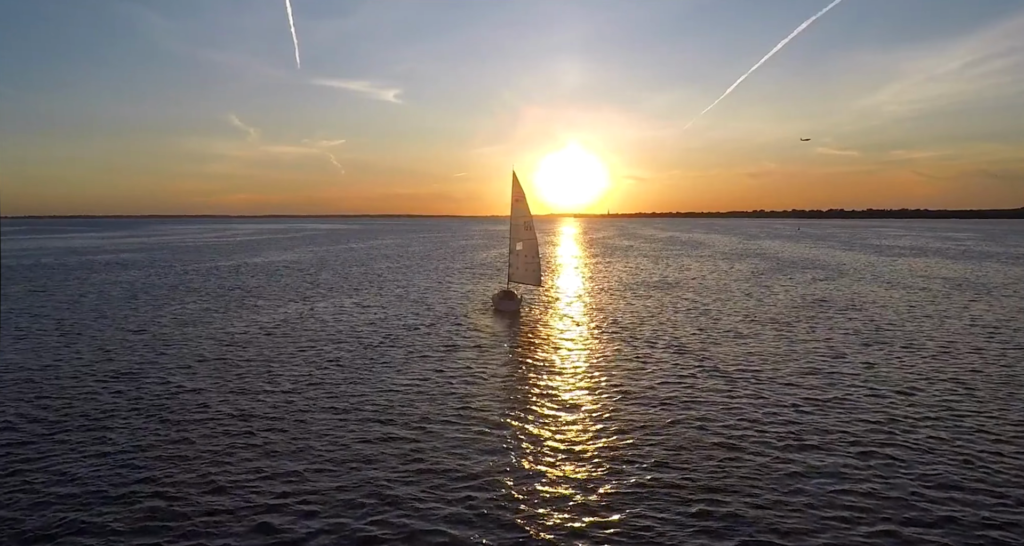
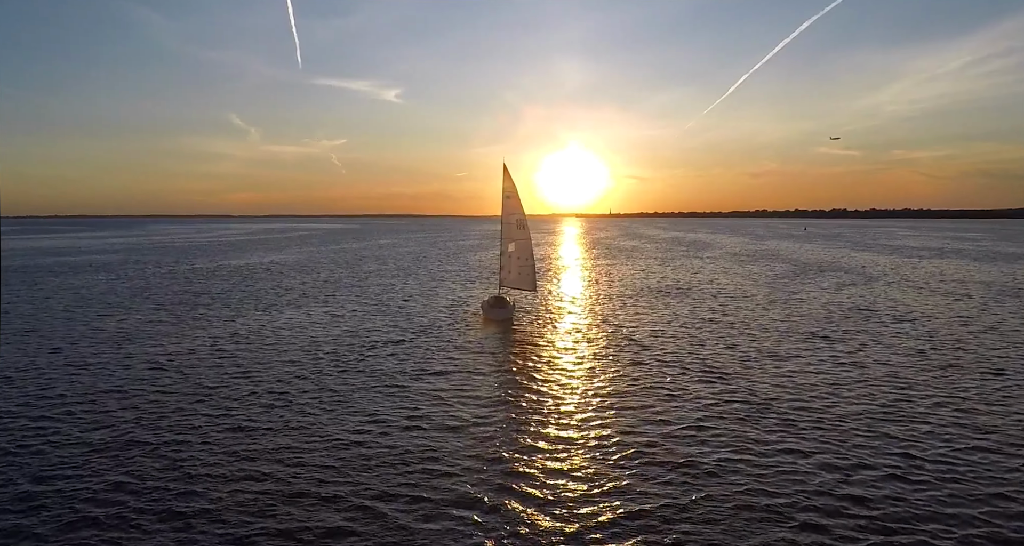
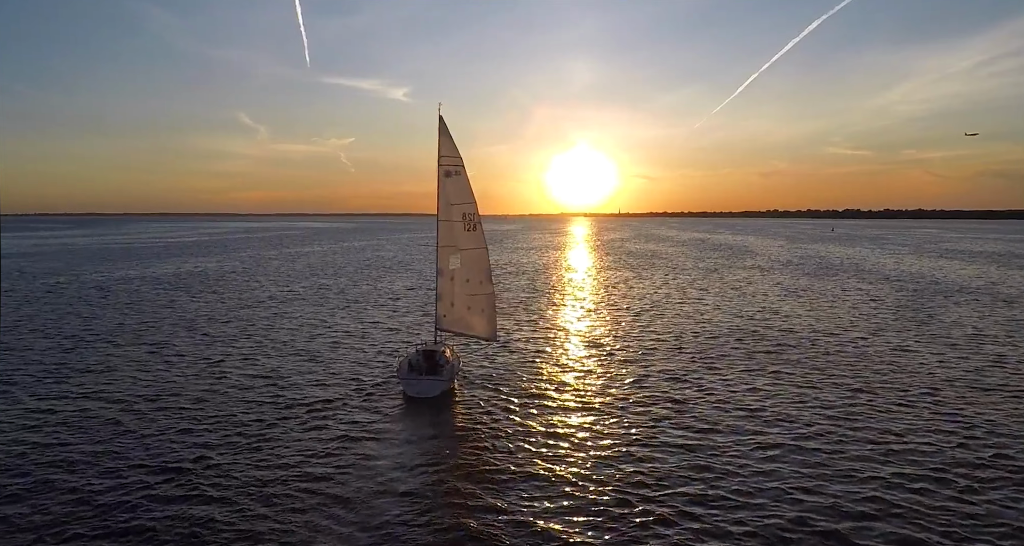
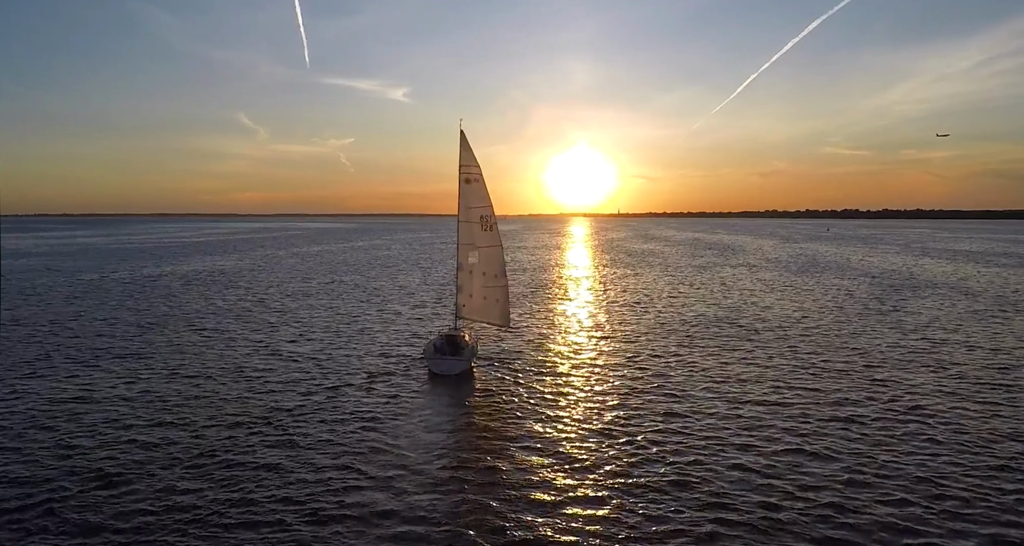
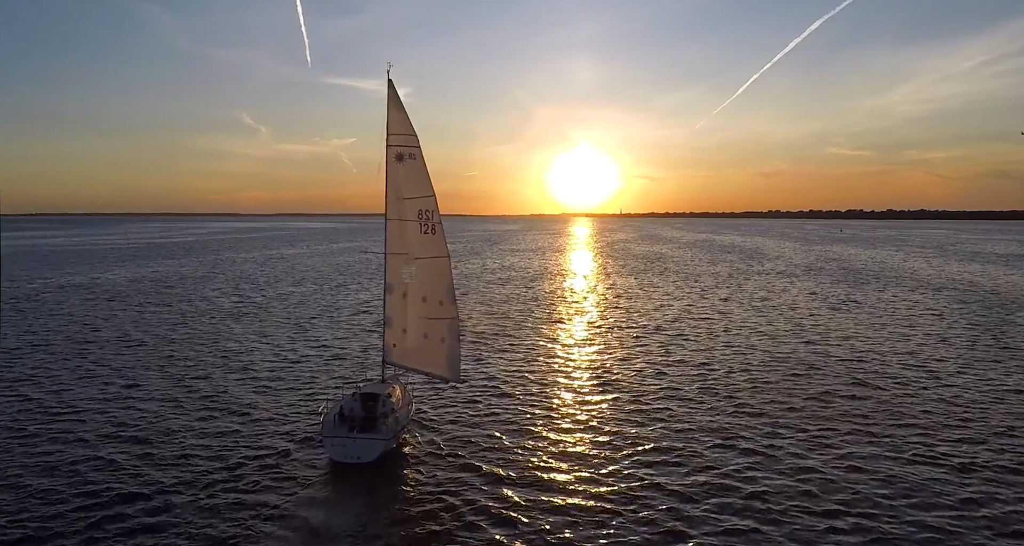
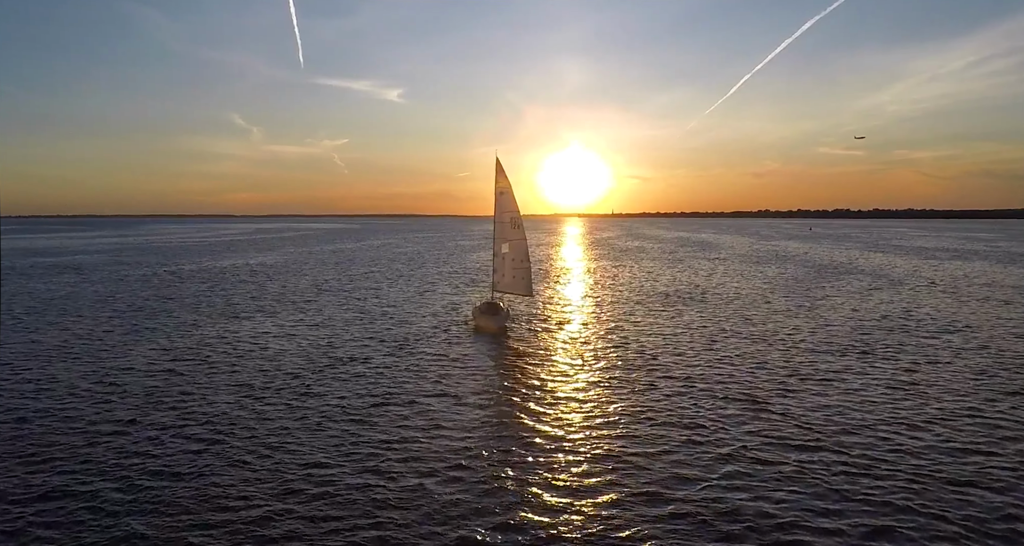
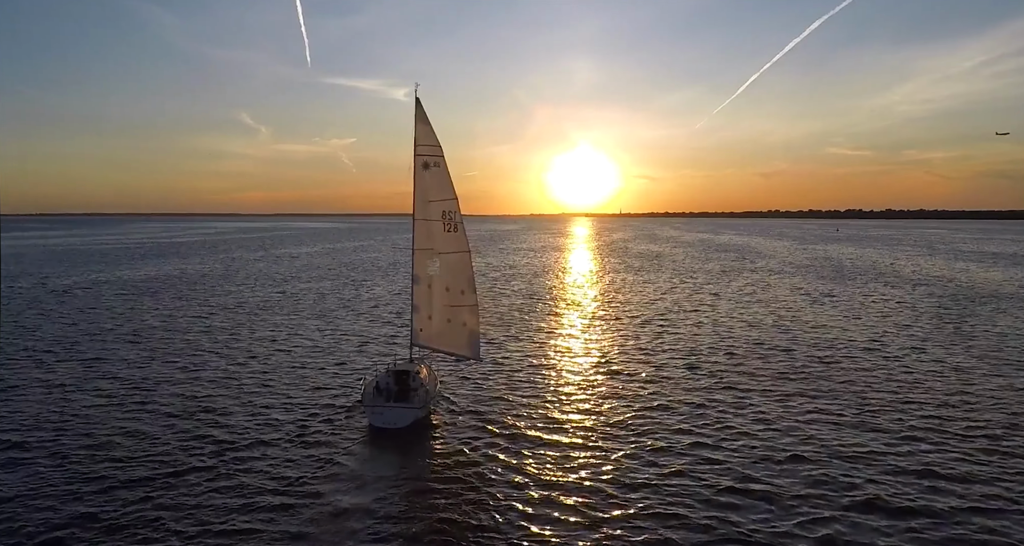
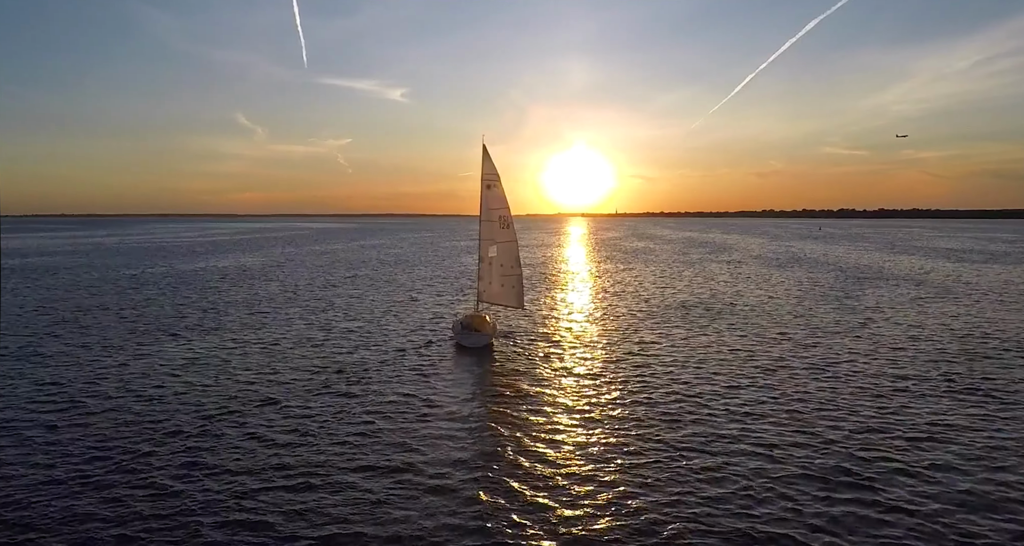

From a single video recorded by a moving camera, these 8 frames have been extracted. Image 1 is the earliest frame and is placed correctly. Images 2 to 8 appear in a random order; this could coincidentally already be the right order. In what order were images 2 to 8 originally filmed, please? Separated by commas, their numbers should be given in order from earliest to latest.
2, 6, 8, 4, 3, 7, 5
